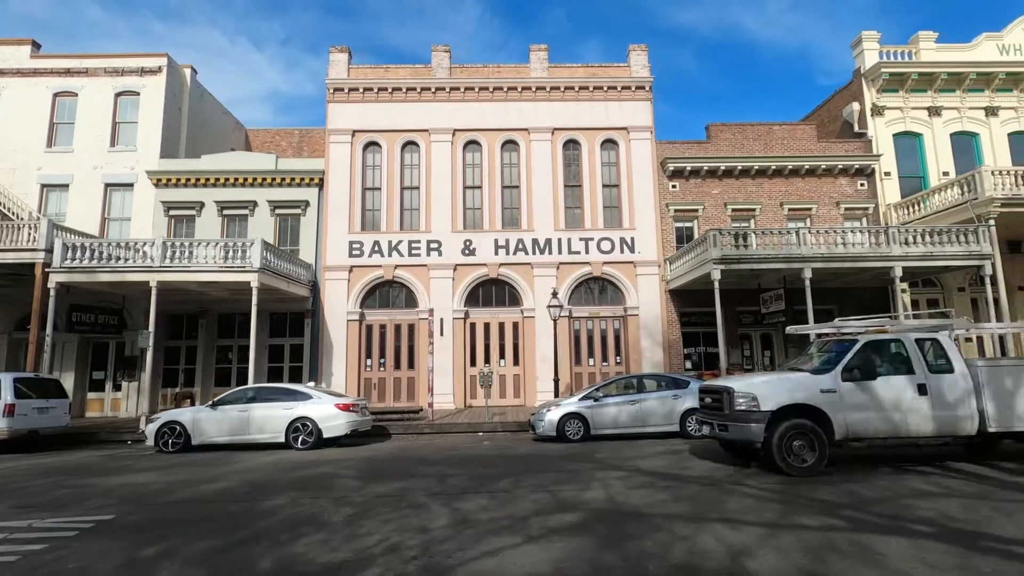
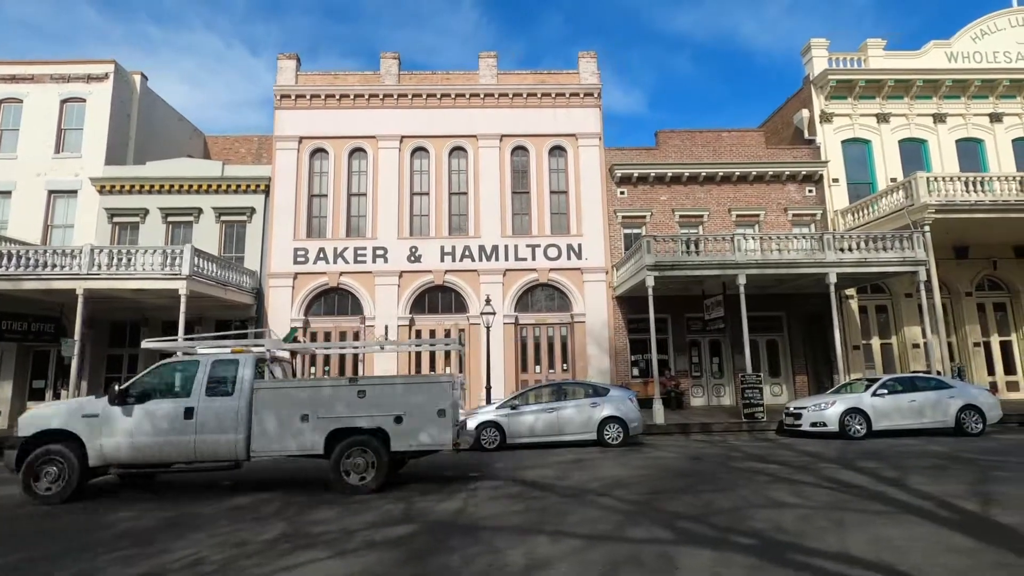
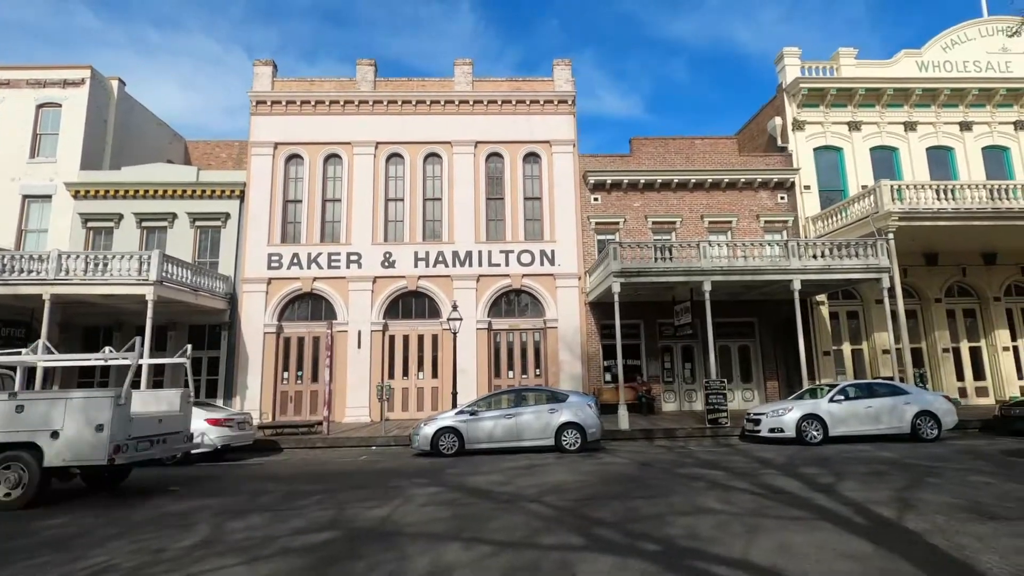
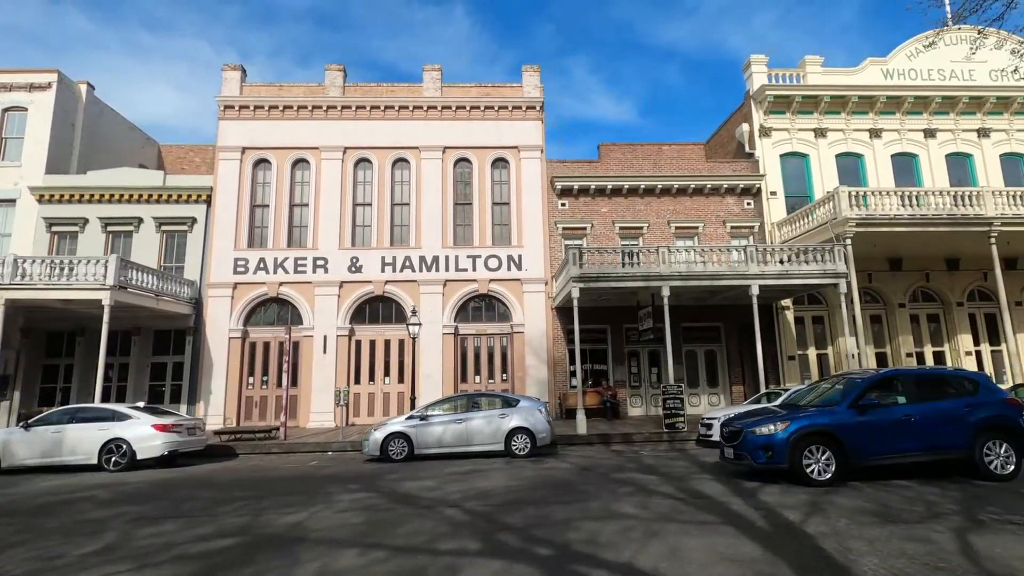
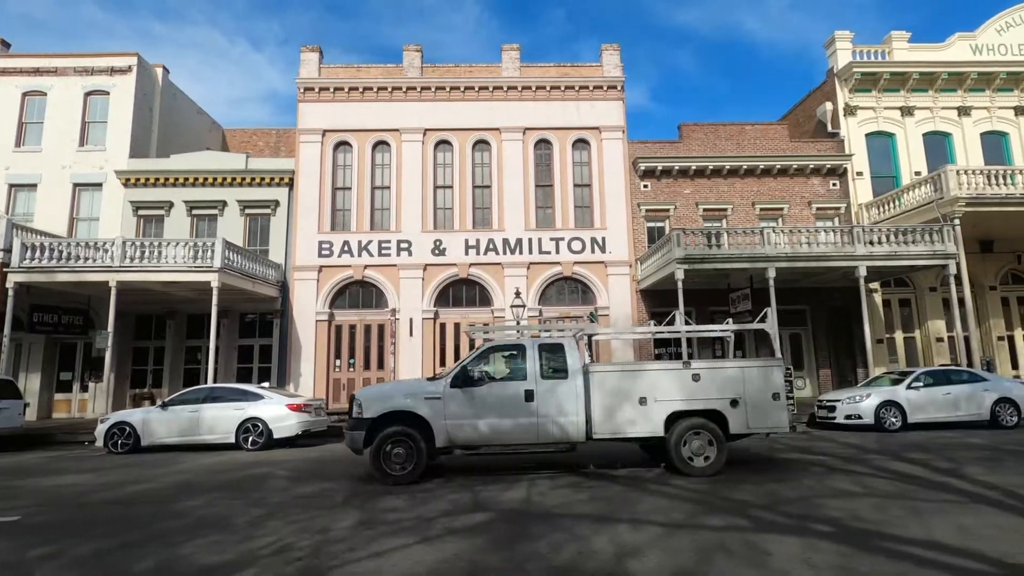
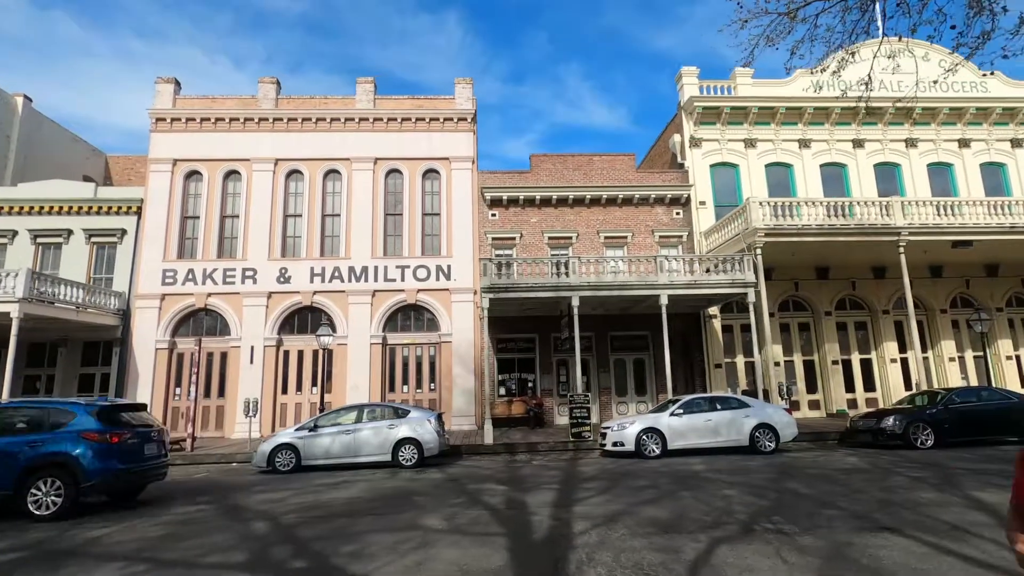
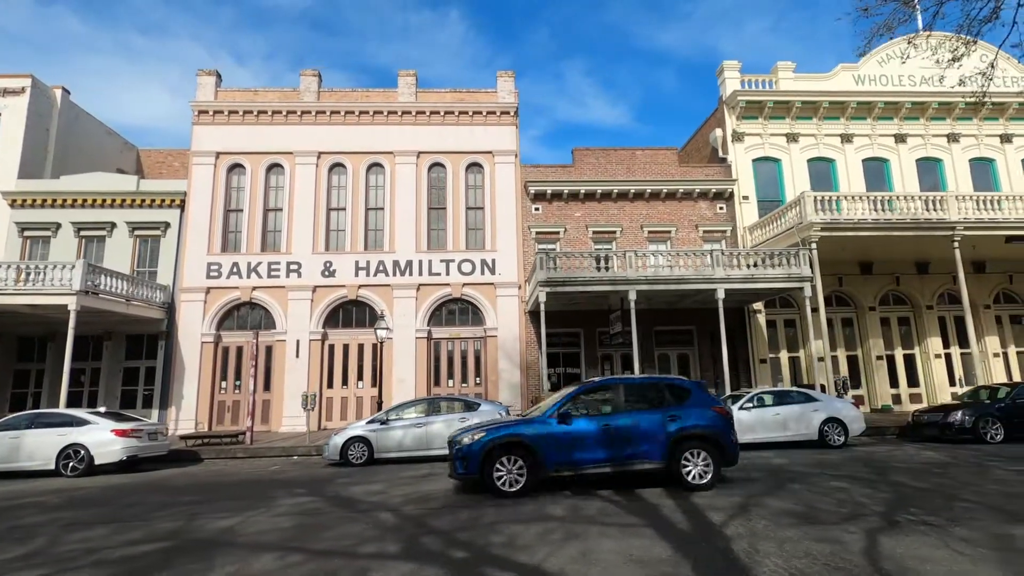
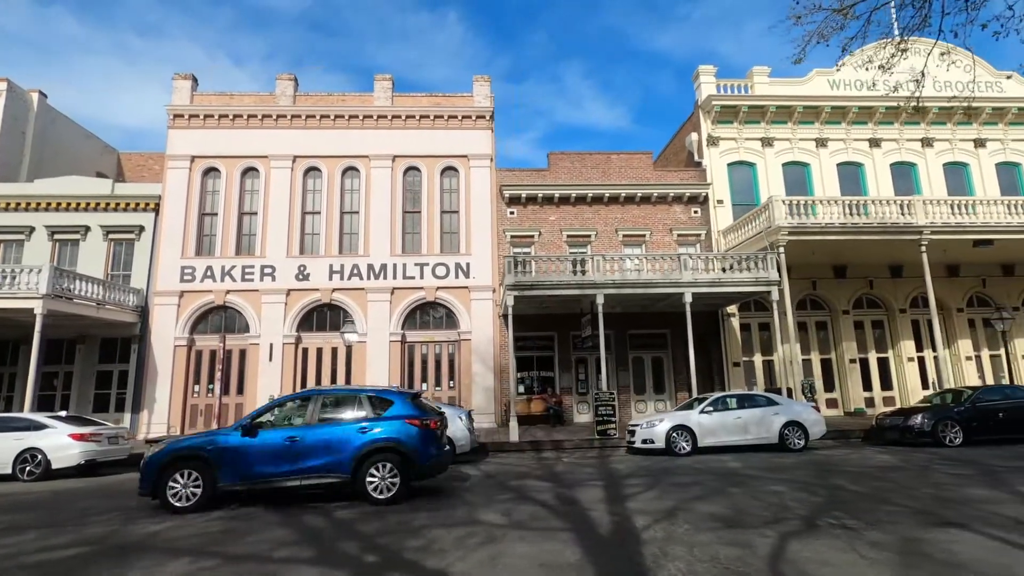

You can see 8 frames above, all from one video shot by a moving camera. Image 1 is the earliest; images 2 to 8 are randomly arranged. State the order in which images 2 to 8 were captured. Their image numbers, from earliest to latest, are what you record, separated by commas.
5, 2, 3, 4, 7, 8, 6
